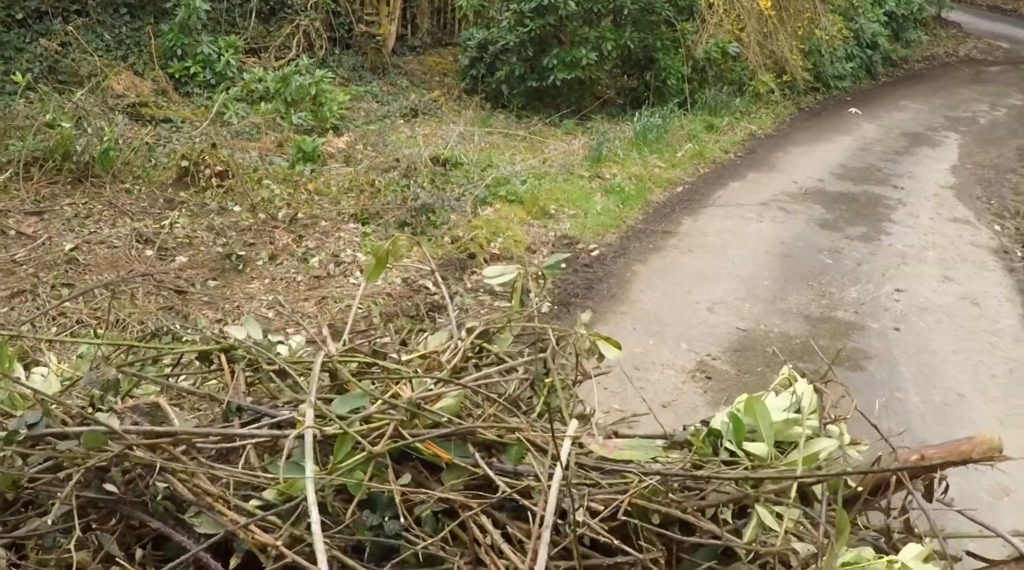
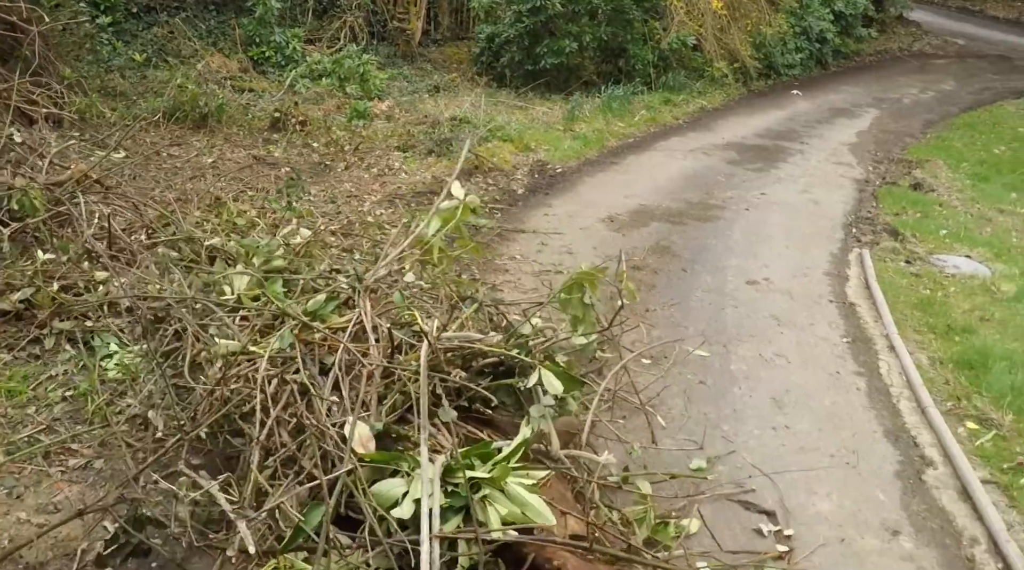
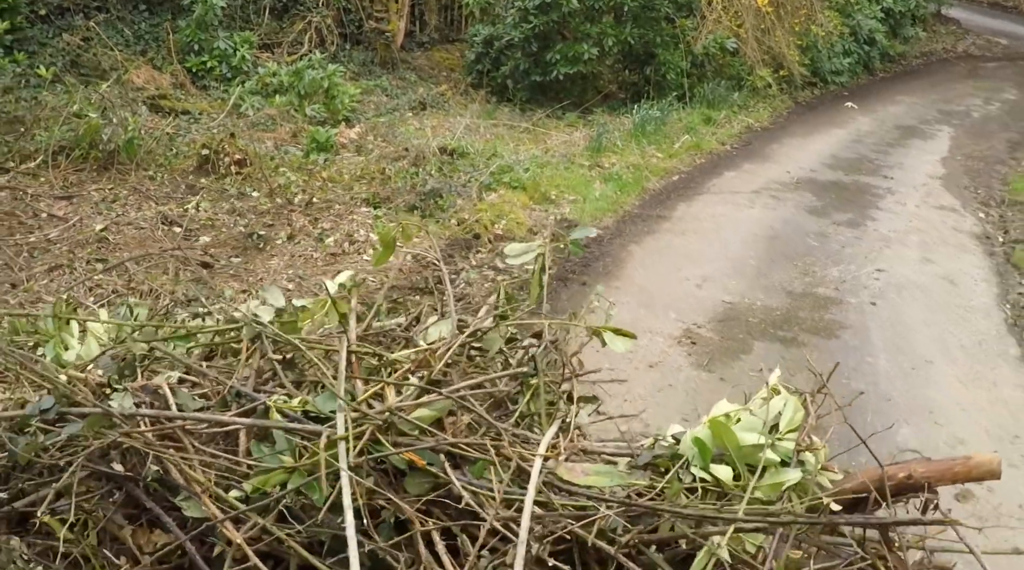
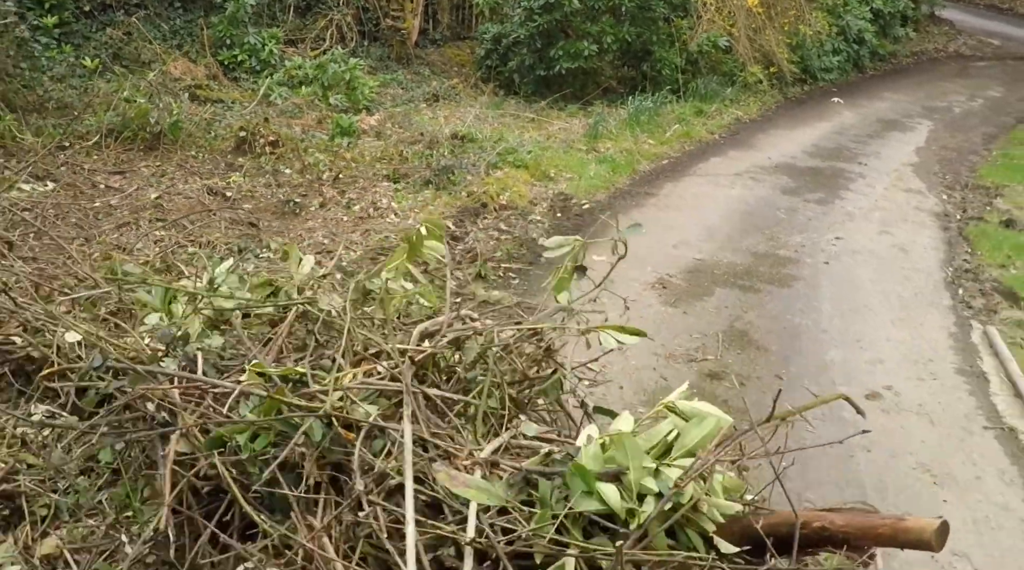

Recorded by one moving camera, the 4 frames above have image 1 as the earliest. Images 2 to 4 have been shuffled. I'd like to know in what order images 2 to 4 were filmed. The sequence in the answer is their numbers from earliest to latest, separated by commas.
3, 4, 2
